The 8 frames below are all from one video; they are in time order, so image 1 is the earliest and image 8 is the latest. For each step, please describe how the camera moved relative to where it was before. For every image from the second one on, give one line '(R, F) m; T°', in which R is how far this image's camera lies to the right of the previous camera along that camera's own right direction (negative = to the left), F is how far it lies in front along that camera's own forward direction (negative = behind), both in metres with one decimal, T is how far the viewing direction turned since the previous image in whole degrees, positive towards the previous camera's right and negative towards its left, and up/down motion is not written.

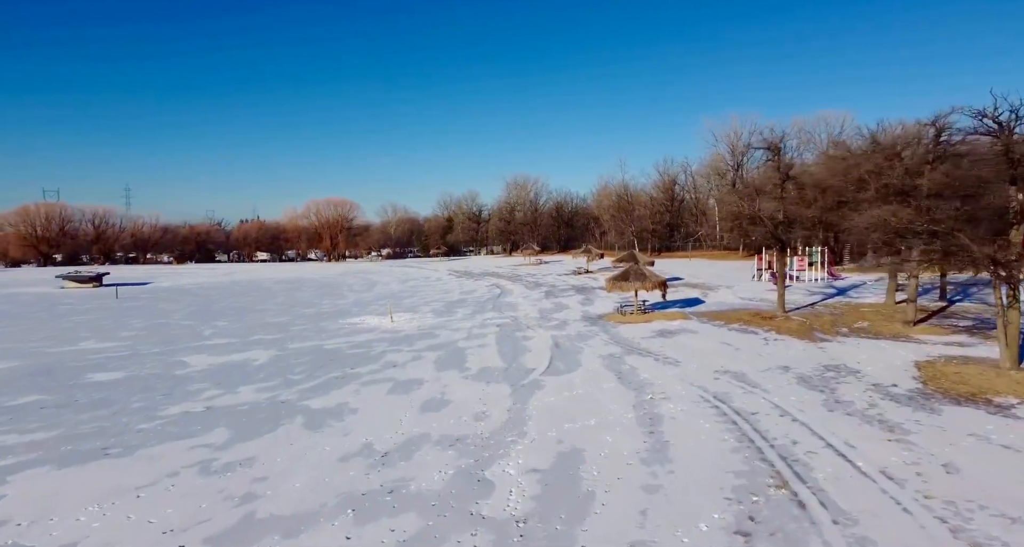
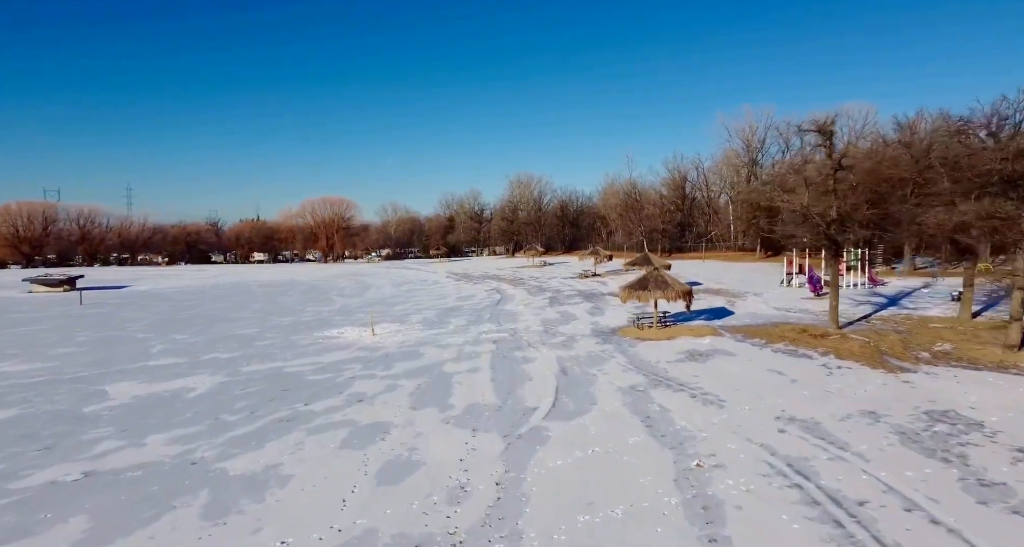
(+0.2, +2.9) m; 0°
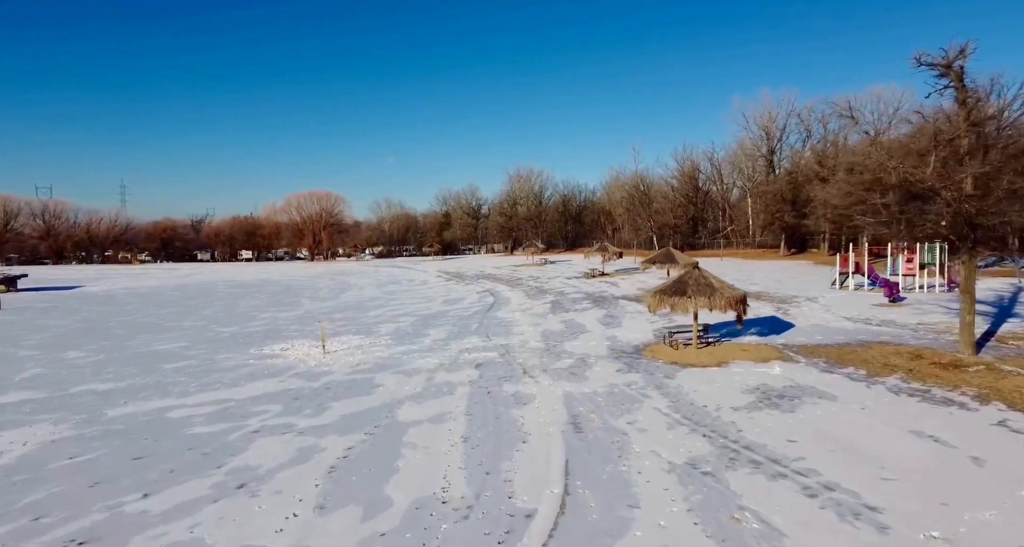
(+0.2, +4.5) m; 0°
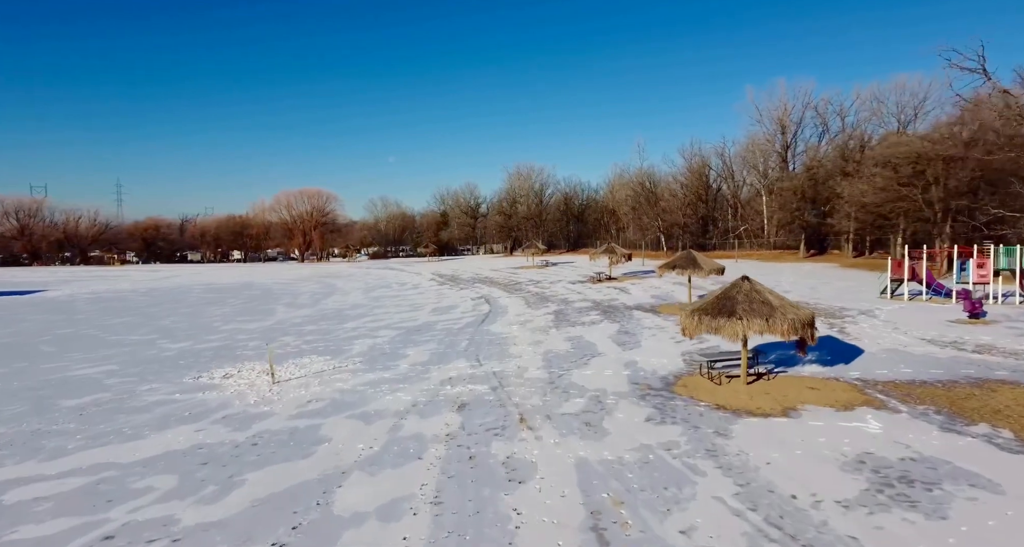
(+0.1, +3.1) m; 0°
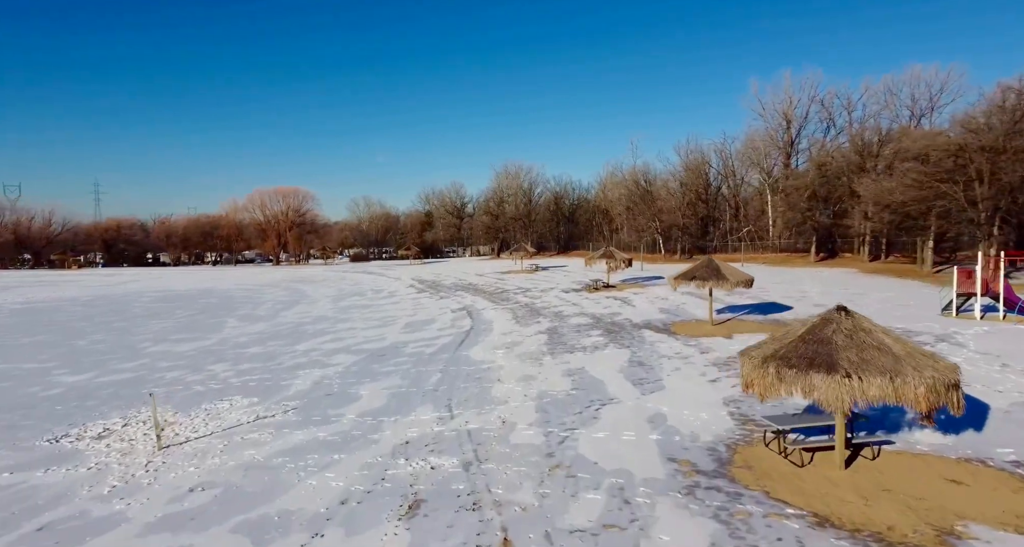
(+0.1, +3.5) m; +1°
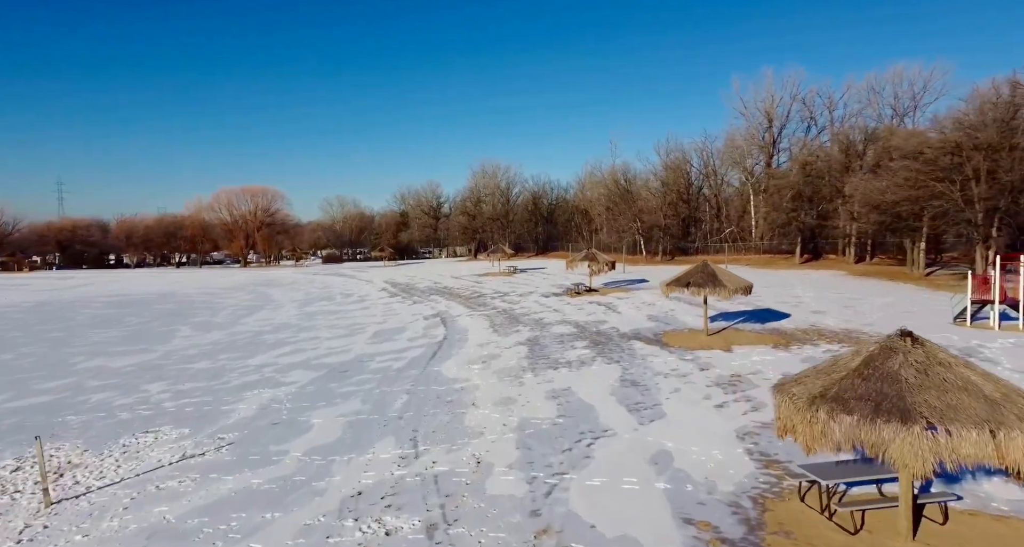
(0.0, +1.6) m; +2°
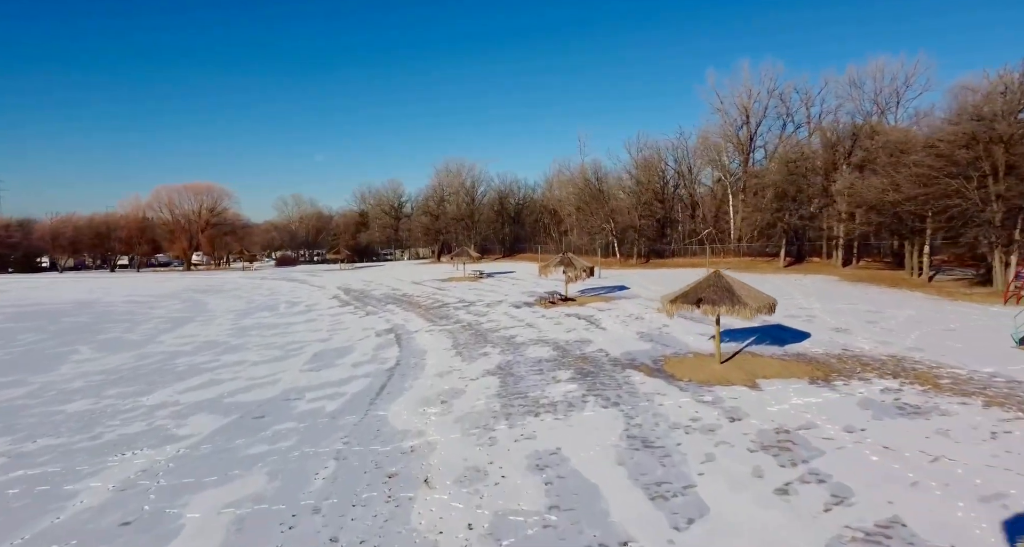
(0.0, +3.1) m; +4°
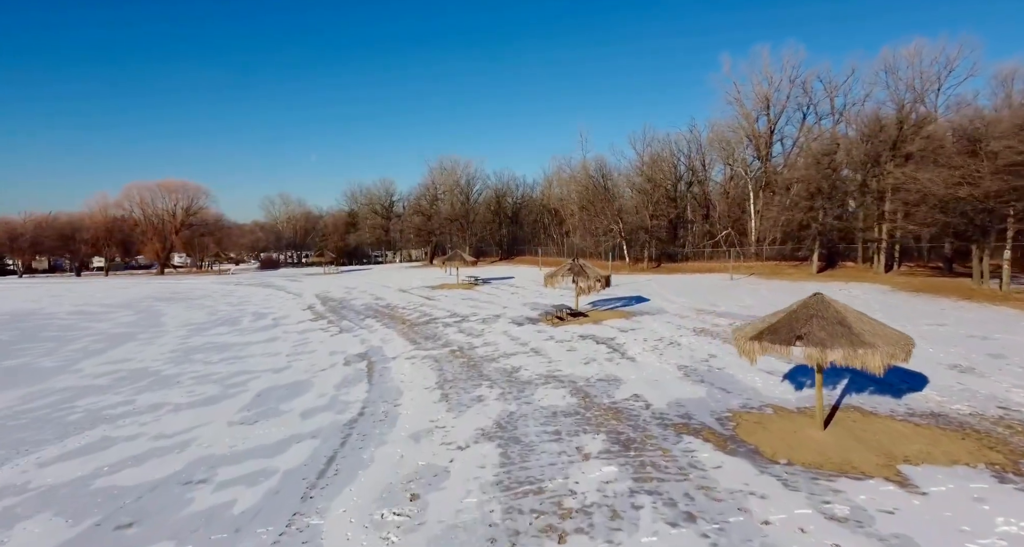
(-0.1, +4.0) m; 0°
